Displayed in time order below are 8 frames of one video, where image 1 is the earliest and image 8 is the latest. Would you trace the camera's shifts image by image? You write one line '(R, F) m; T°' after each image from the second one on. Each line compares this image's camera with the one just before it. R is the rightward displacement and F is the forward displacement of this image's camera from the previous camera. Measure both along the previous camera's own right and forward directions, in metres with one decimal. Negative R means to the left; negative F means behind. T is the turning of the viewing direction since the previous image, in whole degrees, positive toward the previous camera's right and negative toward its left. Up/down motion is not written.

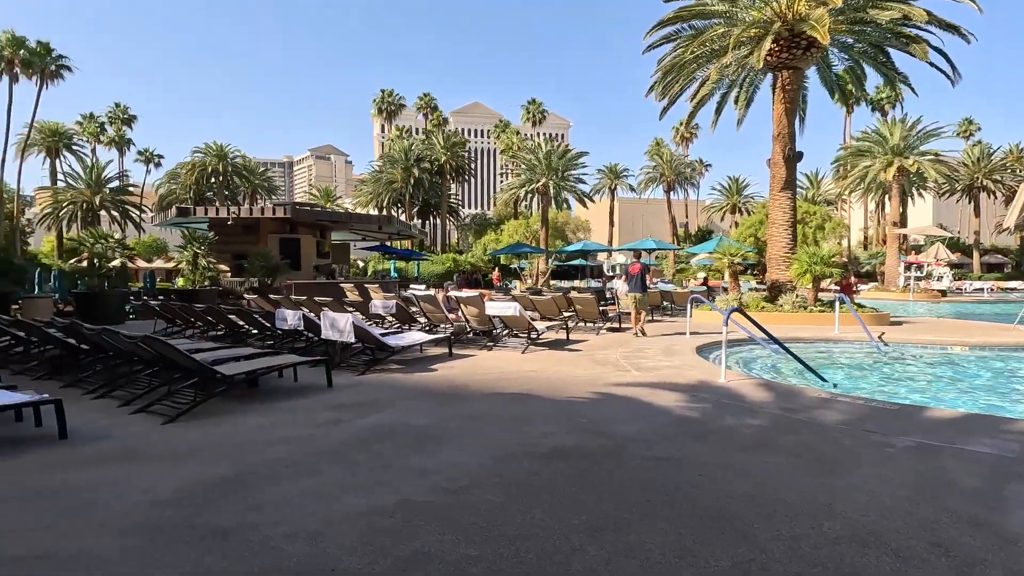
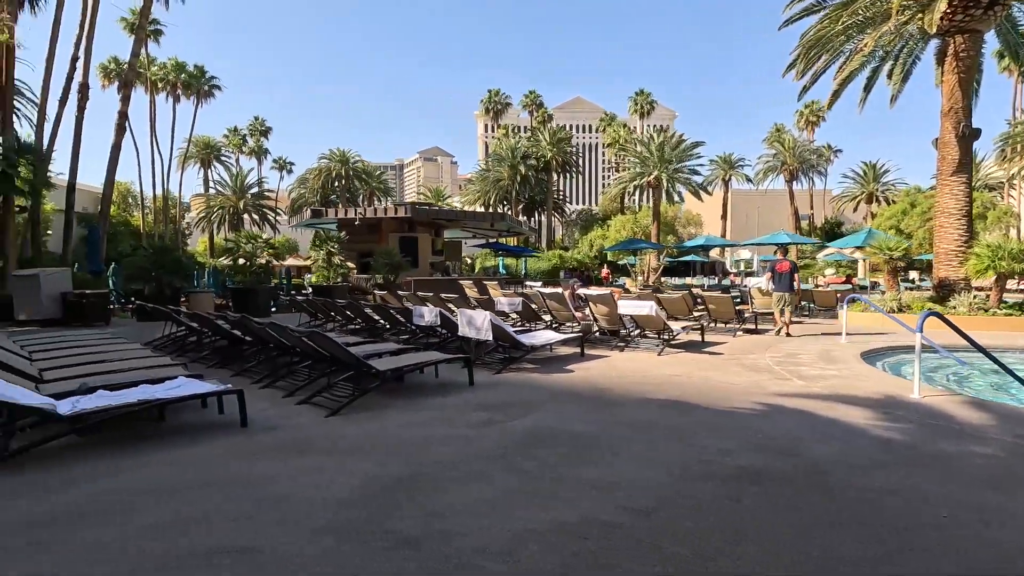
(-0.6, +0.3) m; -11°
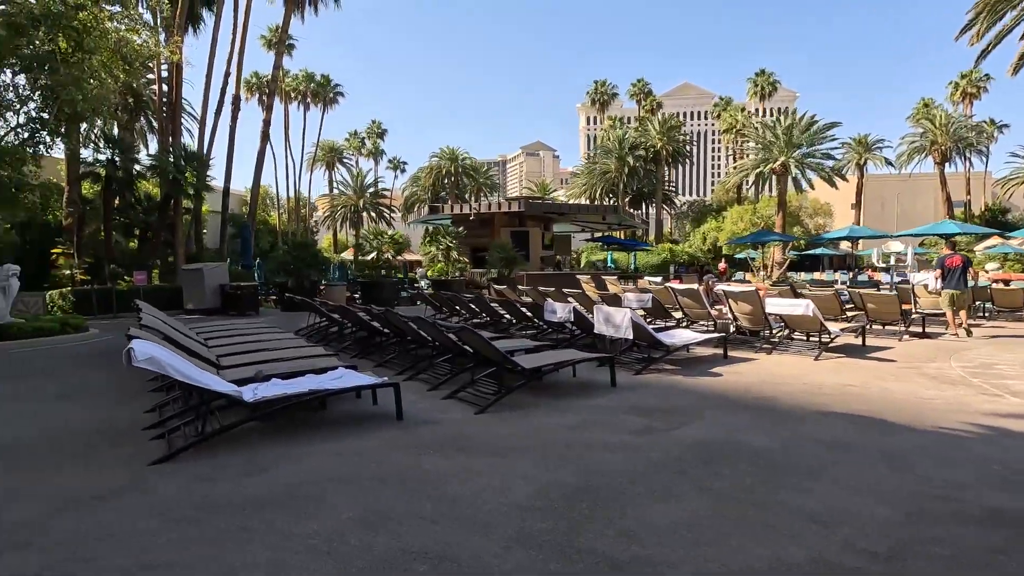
(-0.6, +0.2) m; -11°
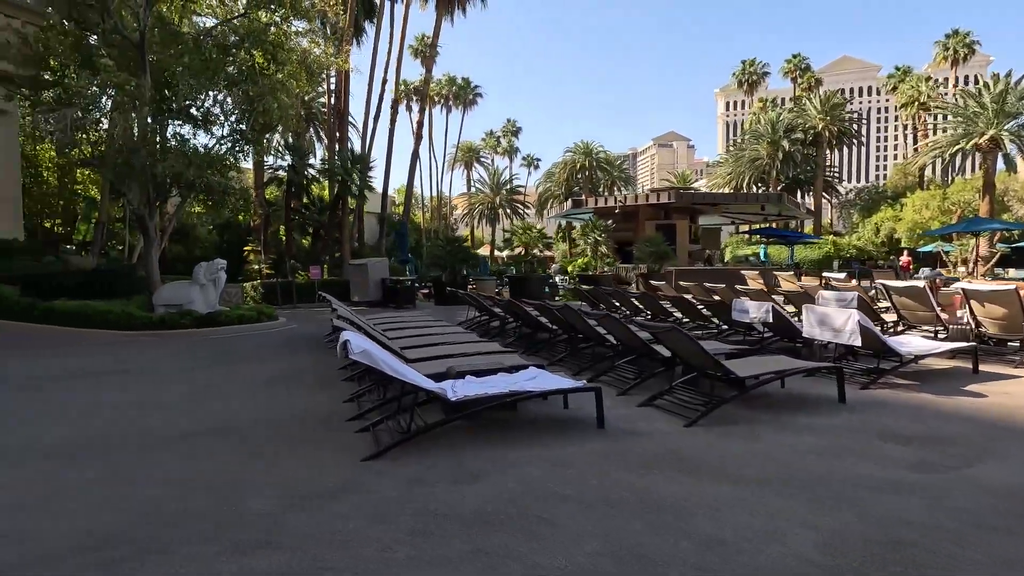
(-0.8, +0.5) m; -13°
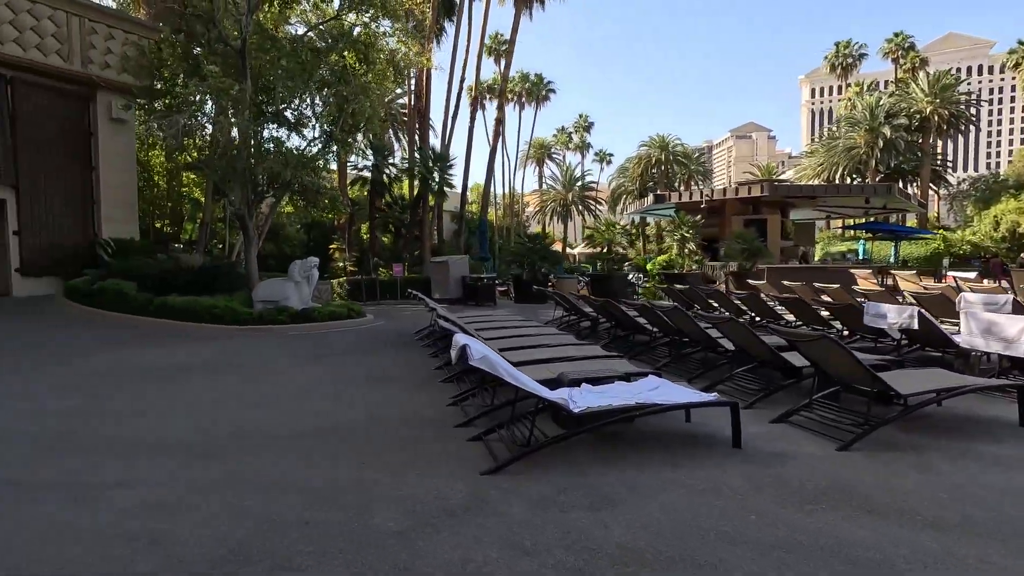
(-0.4, +0.3) m; -7°
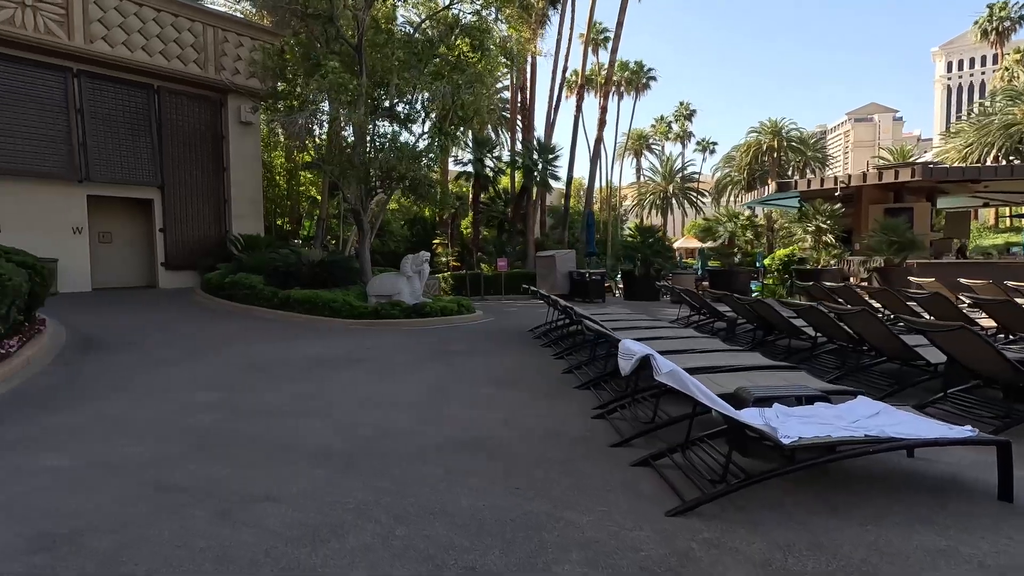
(-0.6, +0.6) m; -10°
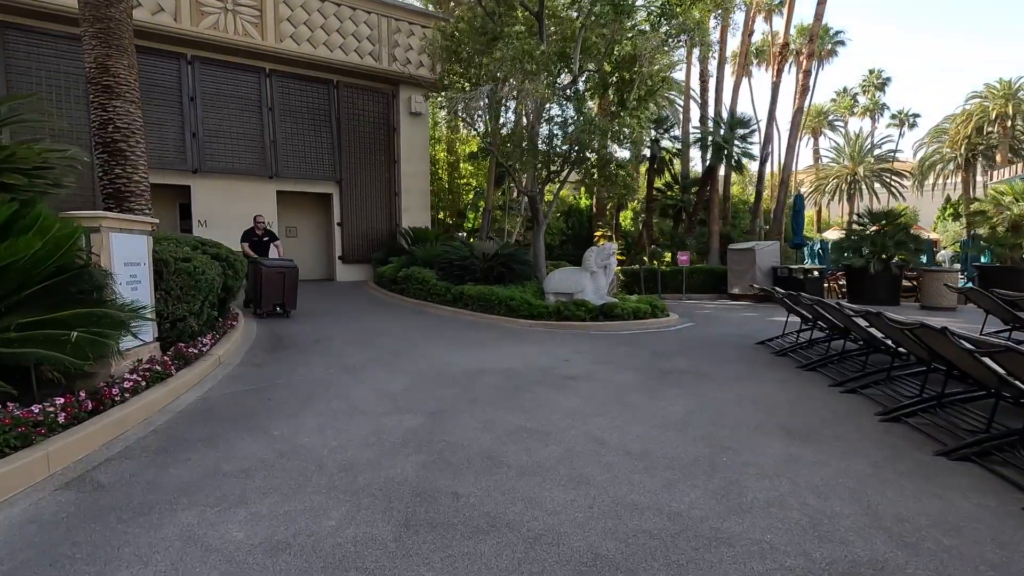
(-1.2, +1.6) m; -15°
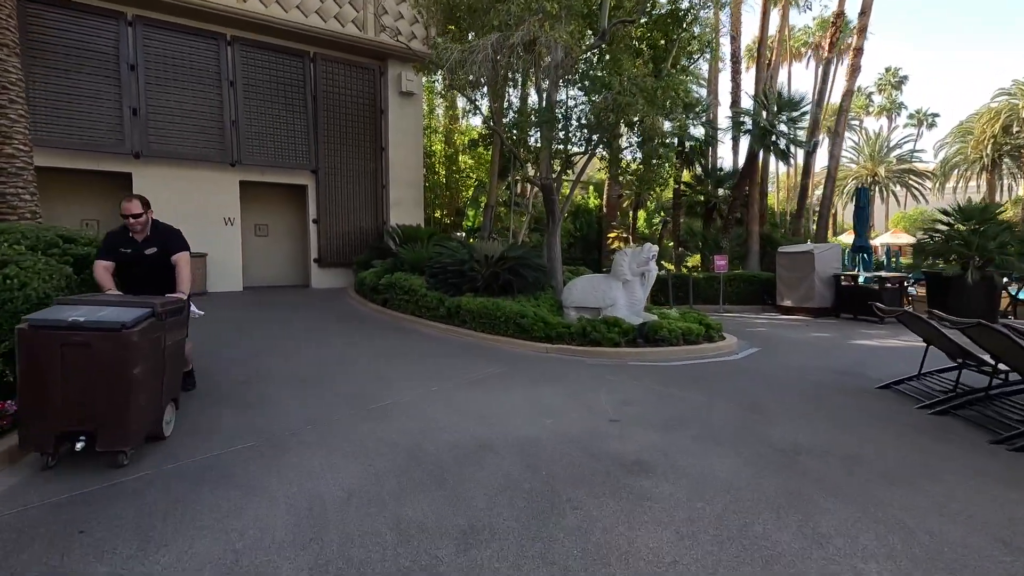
(-0.2, +2.4) m; 0°
